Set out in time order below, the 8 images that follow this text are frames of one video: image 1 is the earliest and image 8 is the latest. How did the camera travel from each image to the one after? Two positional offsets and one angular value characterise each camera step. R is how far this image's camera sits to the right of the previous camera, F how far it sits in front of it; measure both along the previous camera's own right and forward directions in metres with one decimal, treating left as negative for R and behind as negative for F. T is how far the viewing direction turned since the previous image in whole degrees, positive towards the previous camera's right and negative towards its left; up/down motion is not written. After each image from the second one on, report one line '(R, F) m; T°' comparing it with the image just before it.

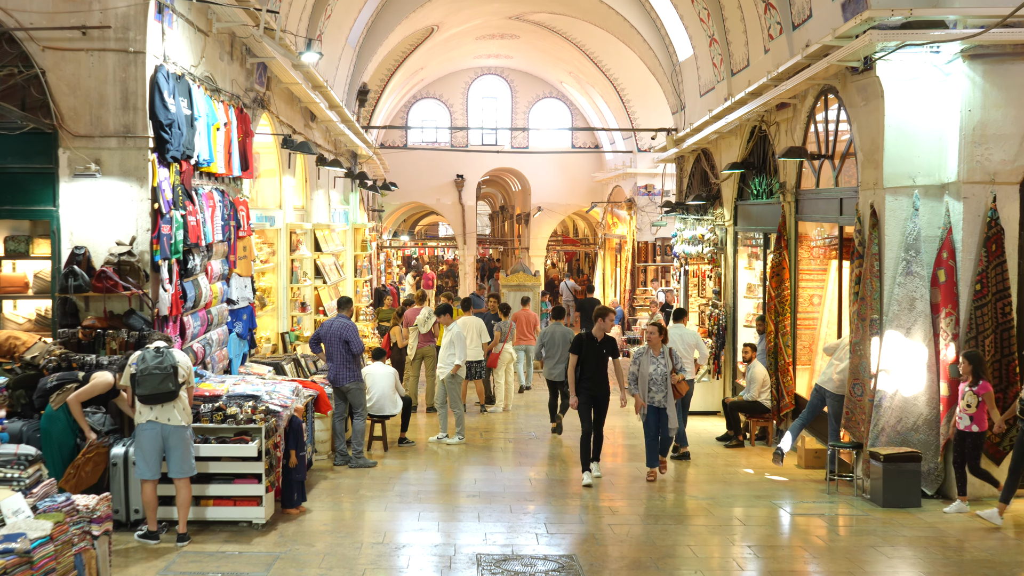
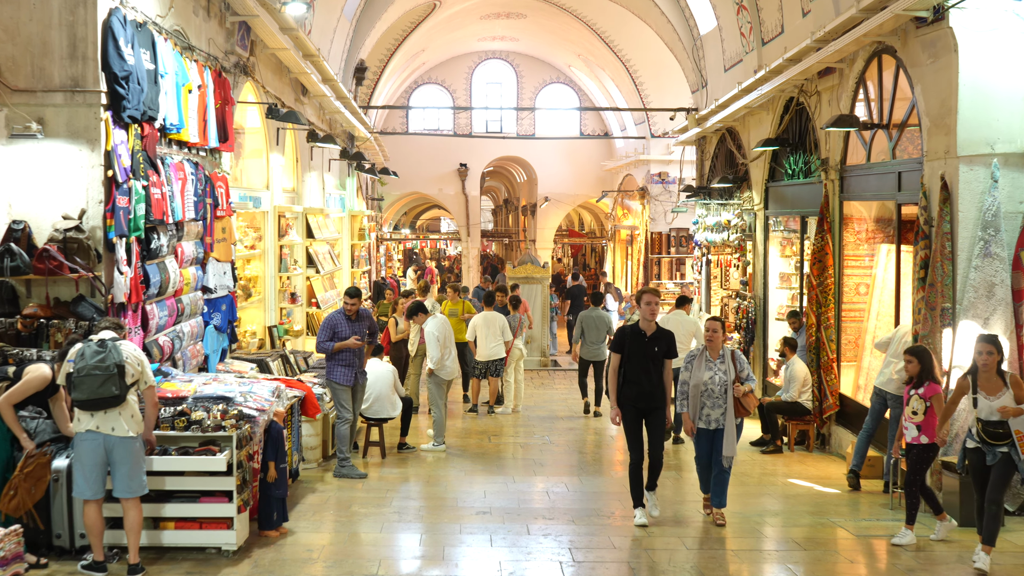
(-0.1, +0.9) m; 0°
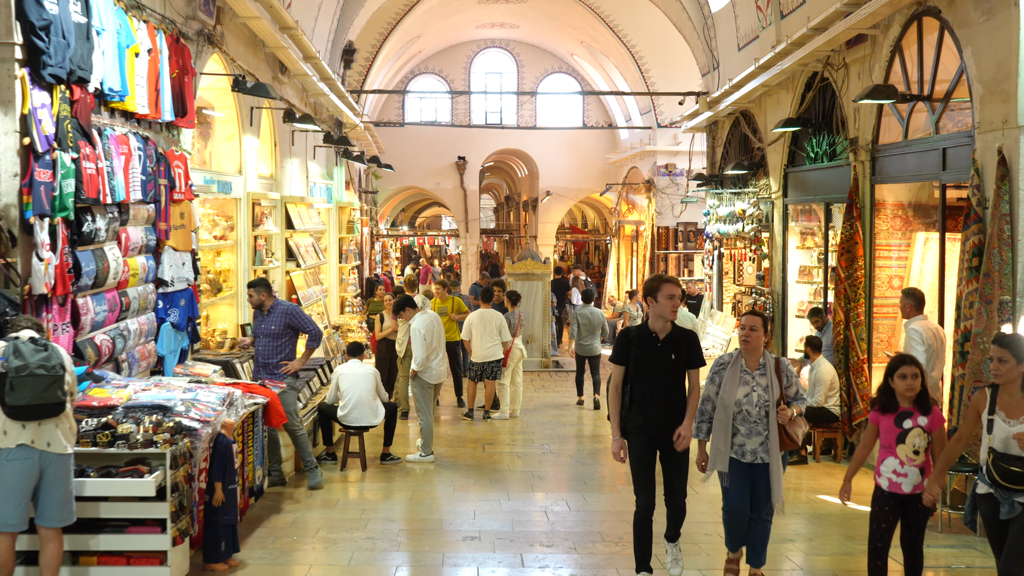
(0.0, +0.8) m; 0°
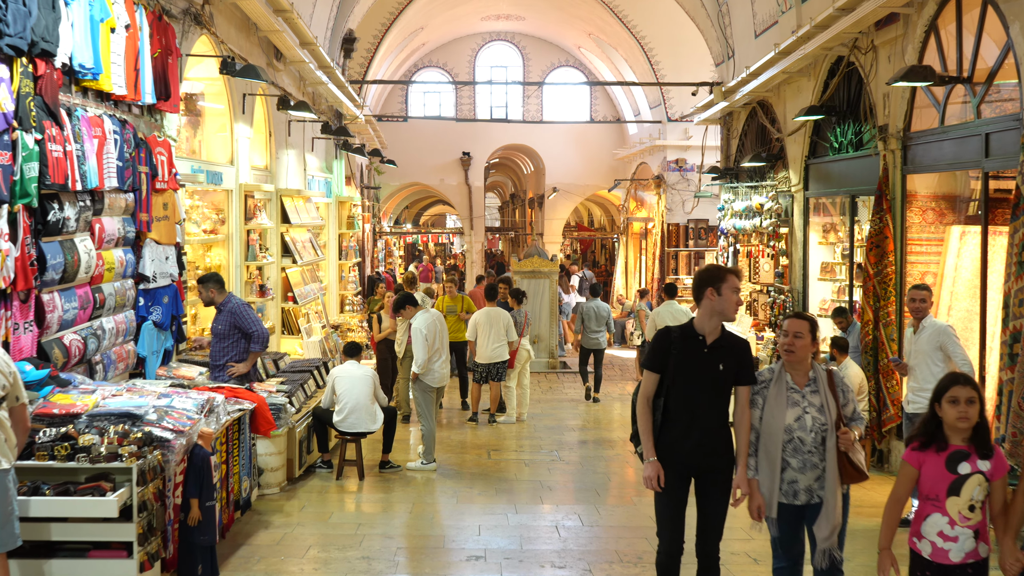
(0.0, +0.5) m; 0°
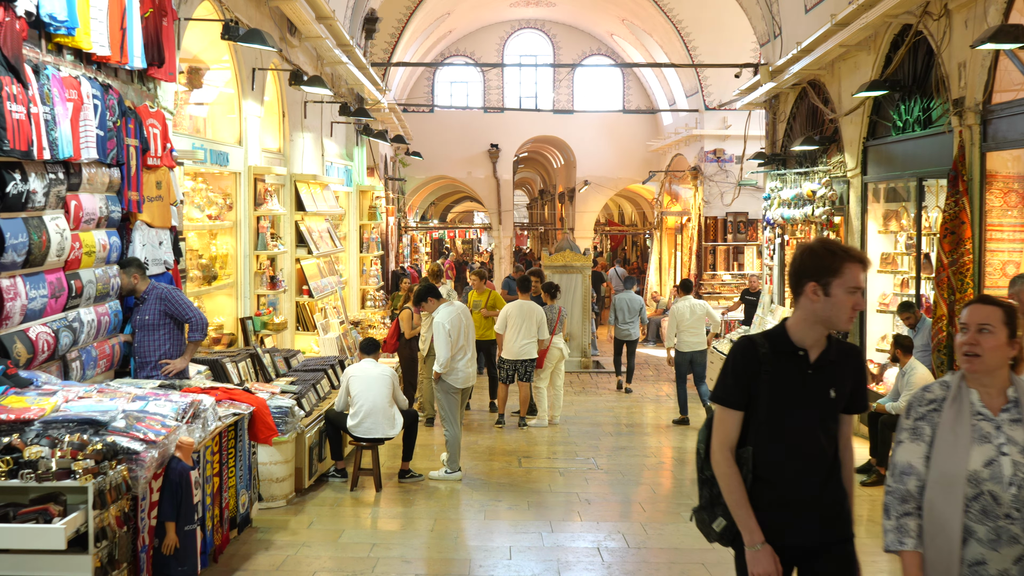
(0.0, +0.7) m; -1°
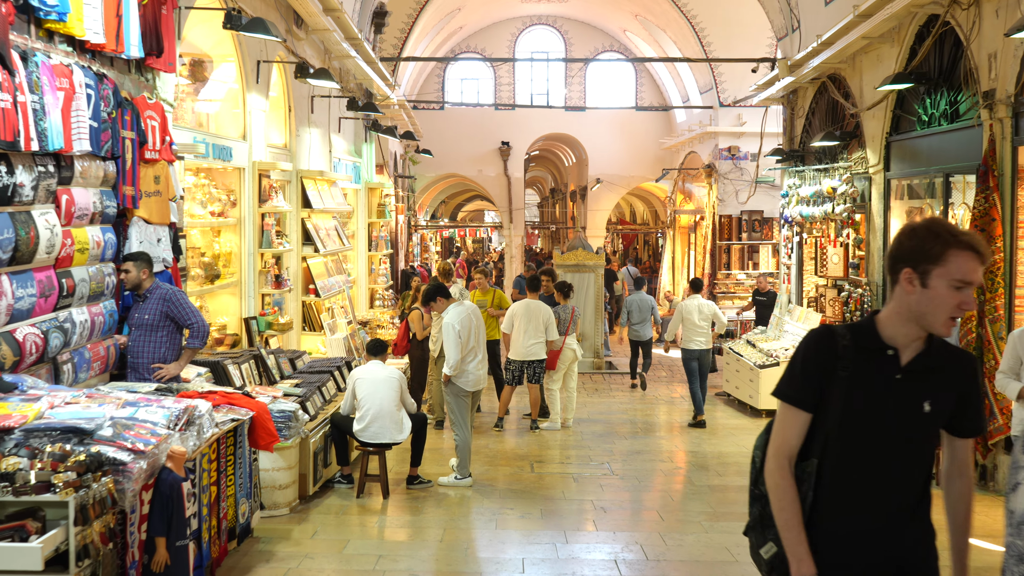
(0.0, +0.2) m; 0°
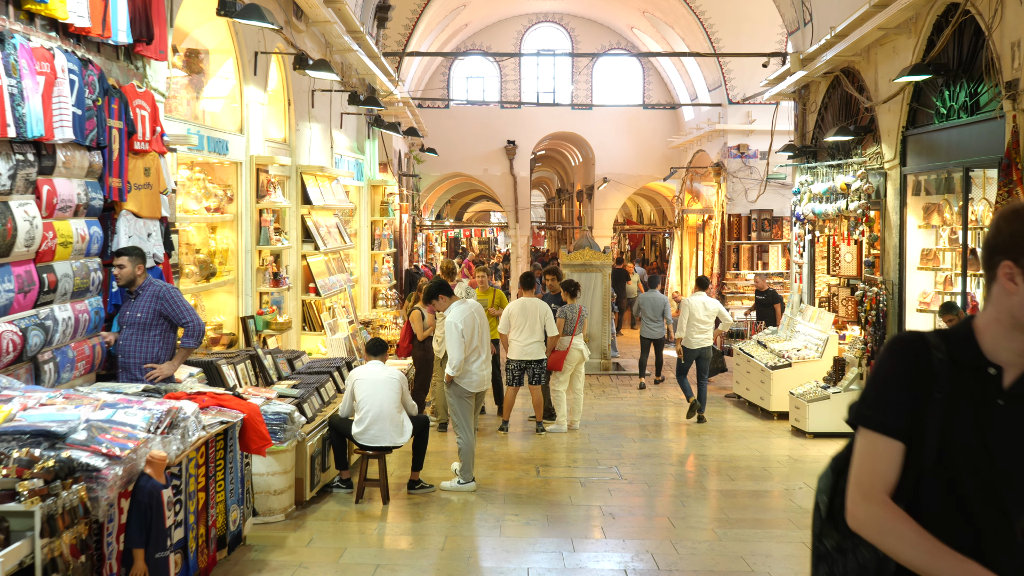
(0.0, +0.2) m; 0°
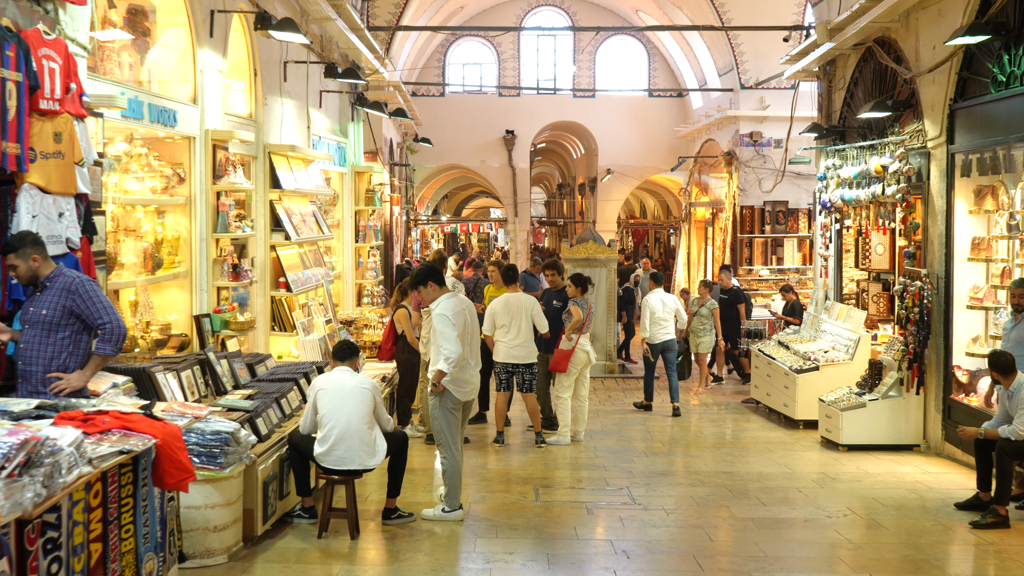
(0.0, +0.9) m; 0°
